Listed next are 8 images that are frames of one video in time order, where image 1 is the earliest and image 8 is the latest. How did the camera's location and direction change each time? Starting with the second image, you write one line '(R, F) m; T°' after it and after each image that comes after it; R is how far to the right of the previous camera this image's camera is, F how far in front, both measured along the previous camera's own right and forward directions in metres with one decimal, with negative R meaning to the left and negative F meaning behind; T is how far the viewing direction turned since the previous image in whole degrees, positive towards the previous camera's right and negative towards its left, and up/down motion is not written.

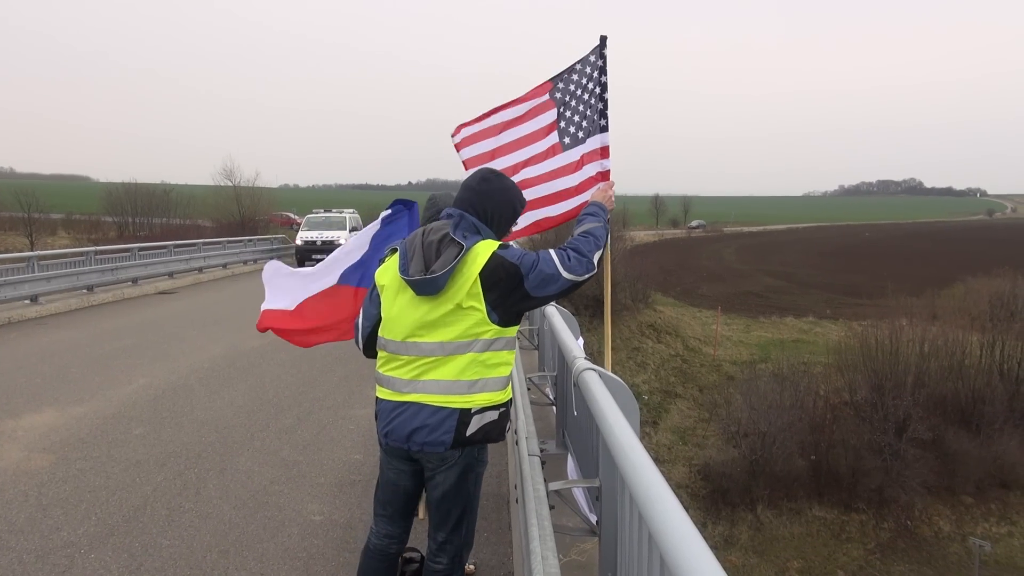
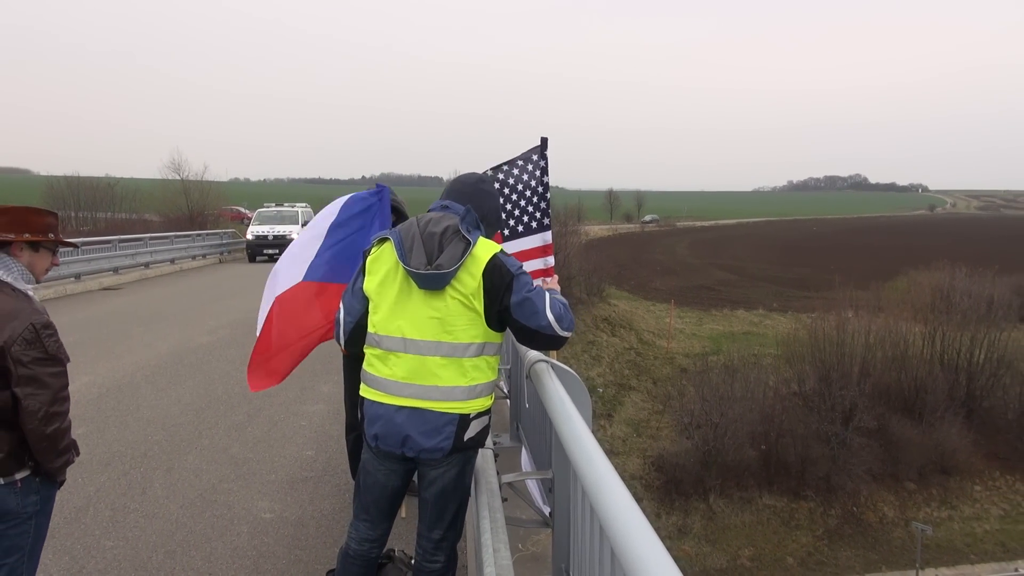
(0.0, 0.0) m; +4°
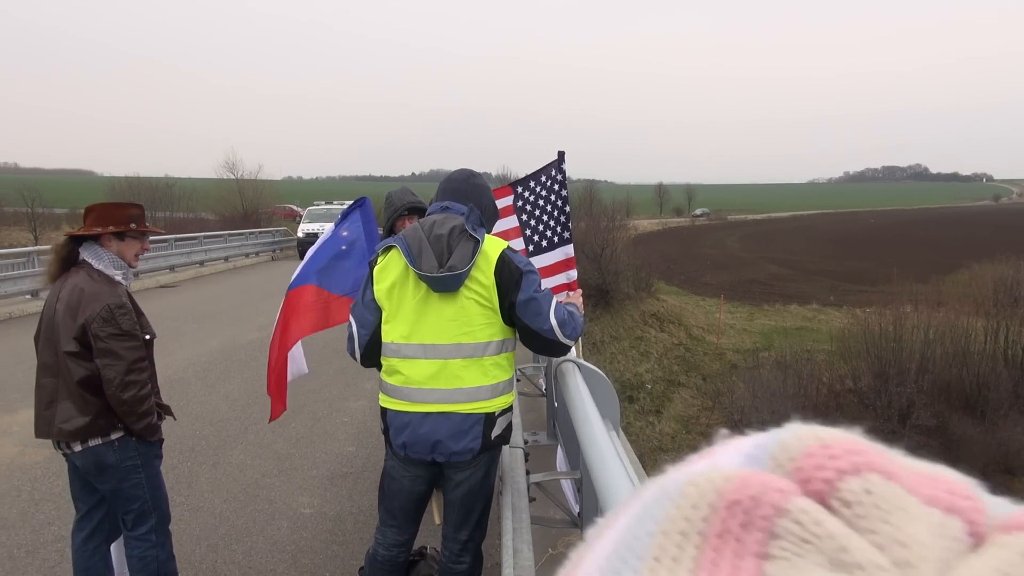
(0.0, 0.0) m; -4°
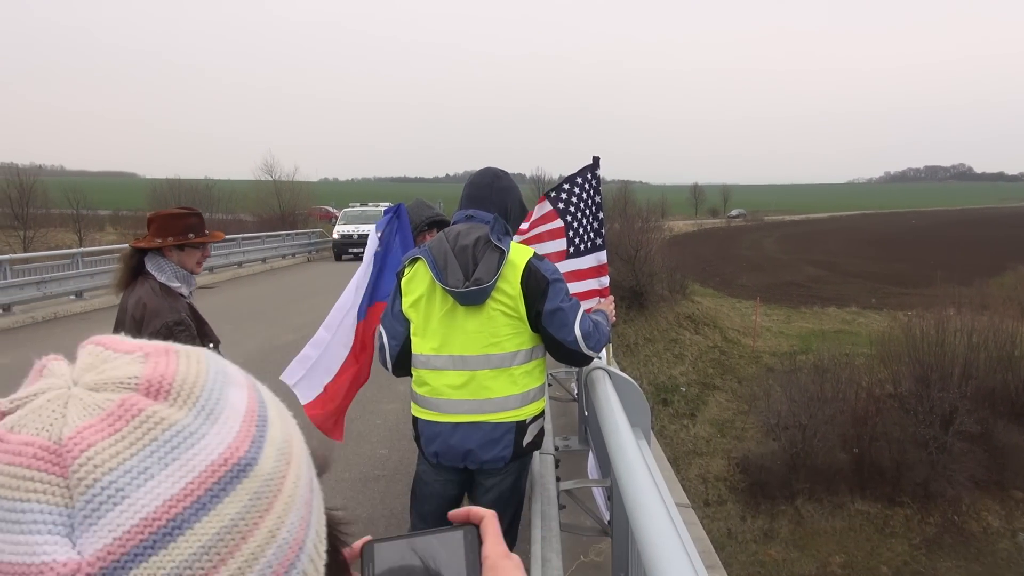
(0.0, 0.0) m; -3°
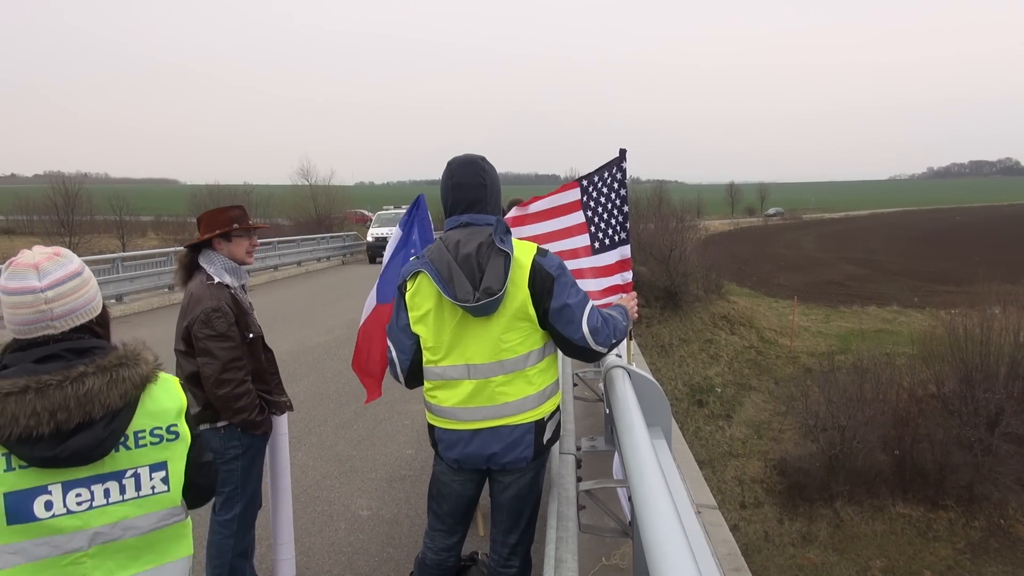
(0.0, 0.0) m; -3°
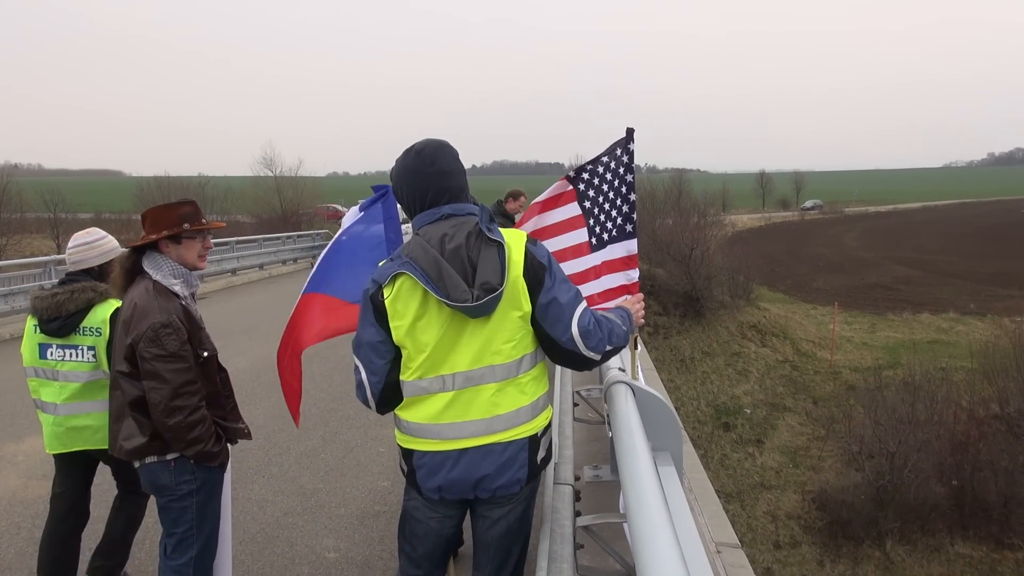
(0.0, +1.2) m; 0°
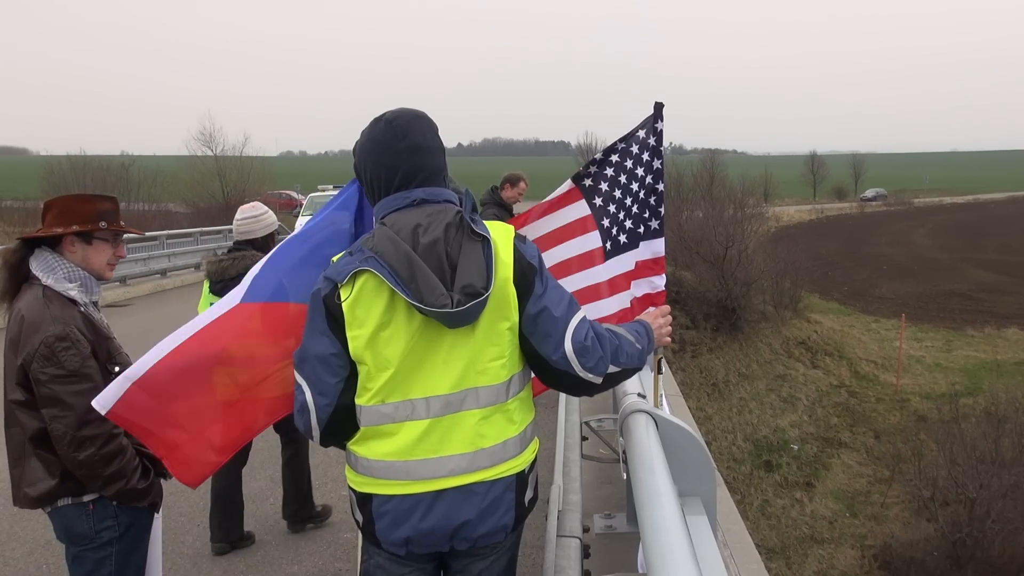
(+0.1, +1.4) m; -1°
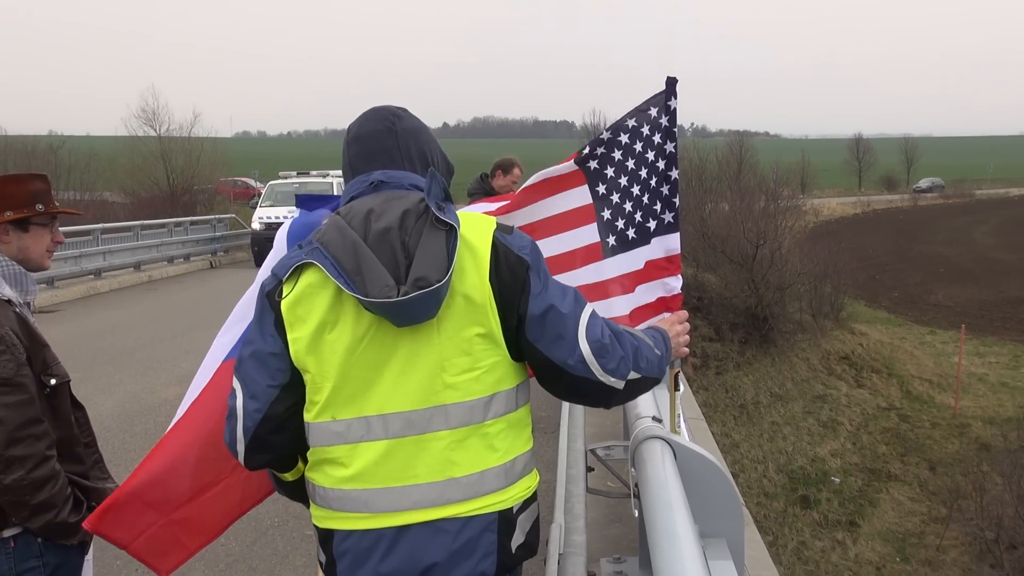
(+0.1, +0.9) m; 0°
